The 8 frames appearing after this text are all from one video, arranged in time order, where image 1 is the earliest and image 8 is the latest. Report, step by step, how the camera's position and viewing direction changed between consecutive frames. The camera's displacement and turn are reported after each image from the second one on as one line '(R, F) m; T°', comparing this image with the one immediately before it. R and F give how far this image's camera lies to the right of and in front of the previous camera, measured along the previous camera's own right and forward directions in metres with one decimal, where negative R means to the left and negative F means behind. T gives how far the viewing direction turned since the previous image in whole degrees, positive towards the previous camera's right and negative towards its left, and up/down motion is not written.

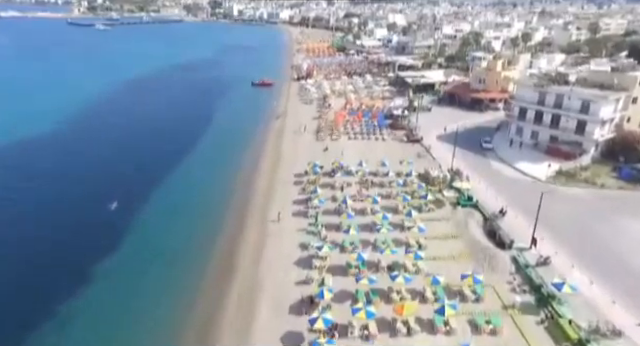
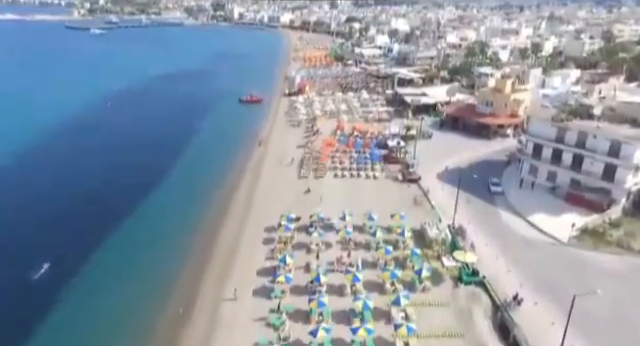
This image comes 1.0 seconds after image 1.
(+2.2, +6.8) m; -1°
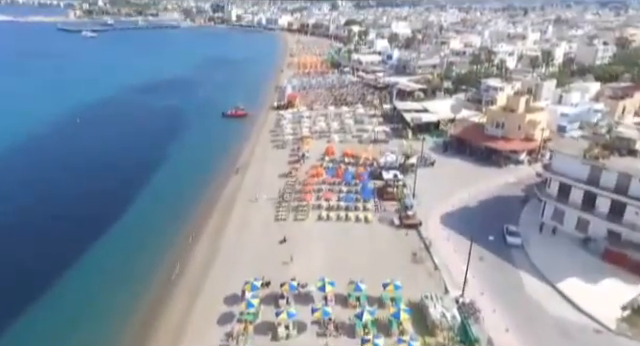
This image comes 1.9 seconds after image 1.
(+1.6, +7.3) m; 0°
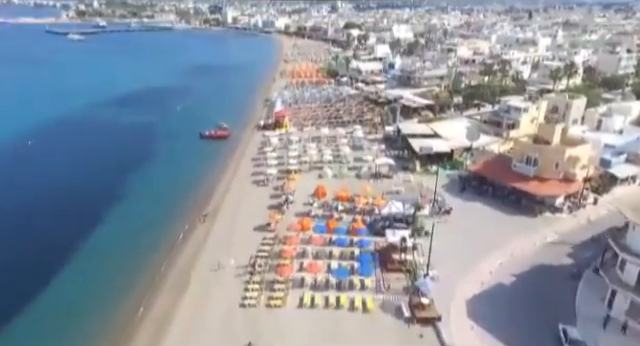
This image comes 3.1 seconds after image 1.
(+1.0, +9.8) m; 0°
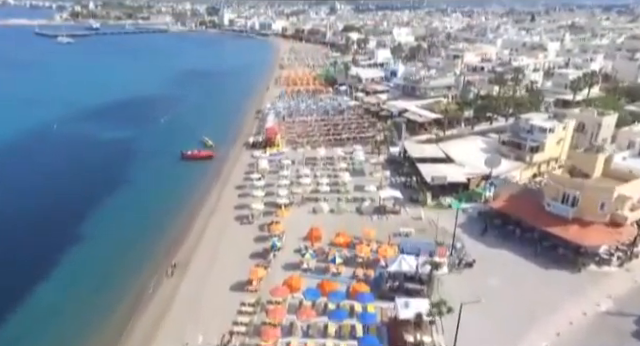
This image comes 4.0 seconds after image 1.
(+0.4, +7.0) m; 0°
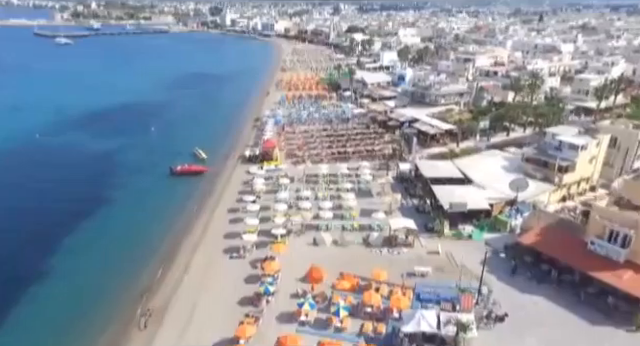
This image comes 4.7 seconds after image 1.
(+0.1, +5.1) m; 0°
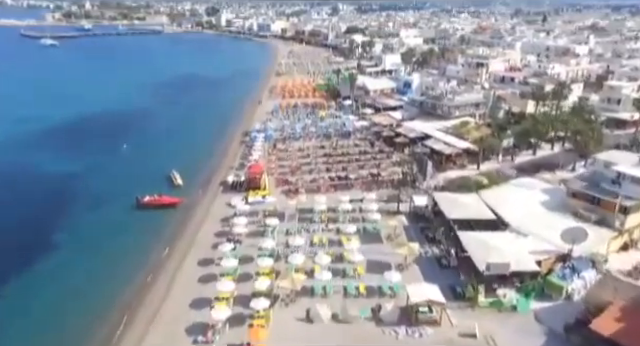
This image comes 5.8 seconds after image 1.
(+0.2, +8.7) m; 0°
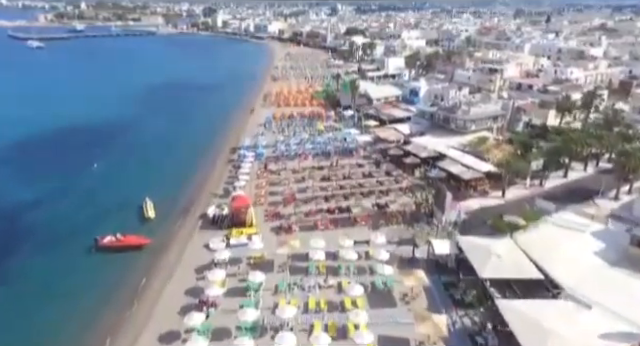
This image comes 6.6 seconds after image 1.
(+0.1, +7.4) m; 0°
